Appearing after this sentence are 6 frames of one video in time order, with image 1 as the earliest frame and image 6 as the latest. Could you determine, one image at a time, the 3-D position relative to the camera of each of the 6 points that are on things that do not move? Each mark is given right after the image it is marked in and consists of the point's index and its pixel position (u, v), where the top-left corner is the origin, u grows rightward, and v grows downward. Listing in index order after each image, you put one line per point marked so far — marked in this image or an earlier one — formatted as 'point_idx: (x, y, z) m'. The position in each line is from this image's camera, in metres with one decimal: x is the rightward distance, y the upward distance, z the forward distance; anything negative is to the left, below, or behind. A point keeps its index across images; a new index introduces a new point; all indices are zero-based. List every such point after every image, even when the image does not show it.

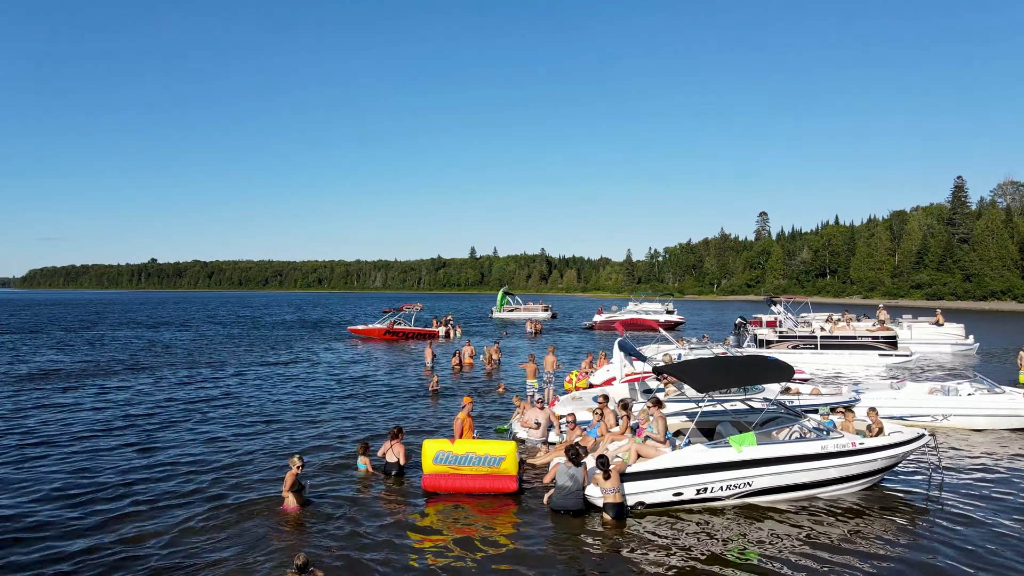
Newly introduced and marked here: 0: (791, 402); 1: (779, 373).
0: (+6.9, -2.8, +14.9) m
1: (+5.1, -1.7, +11.5) m
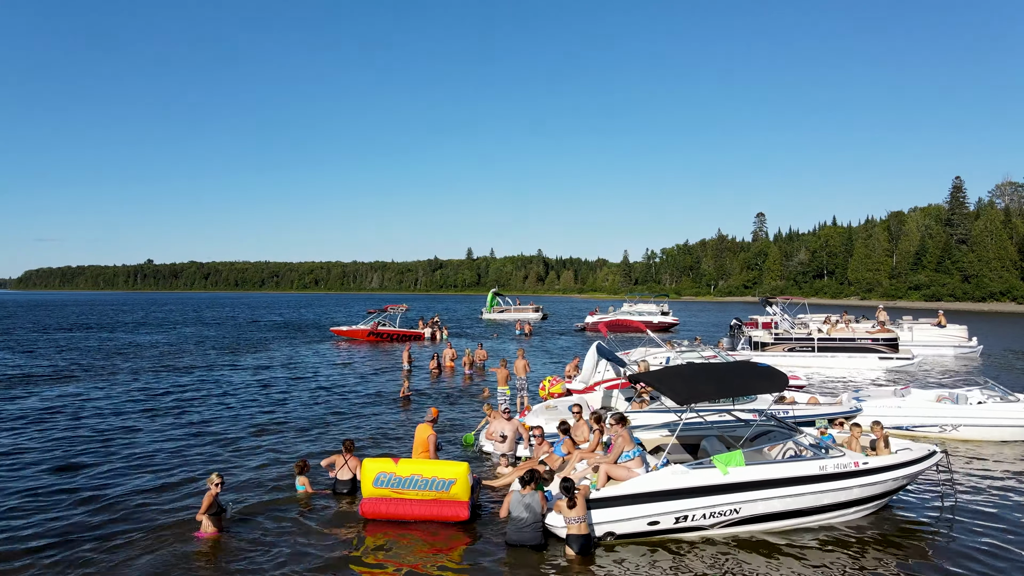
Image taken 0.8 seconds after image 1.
0: (+6.0, -2.8, +13.4) m
1: (+4.3, -1.6, +10.1) m
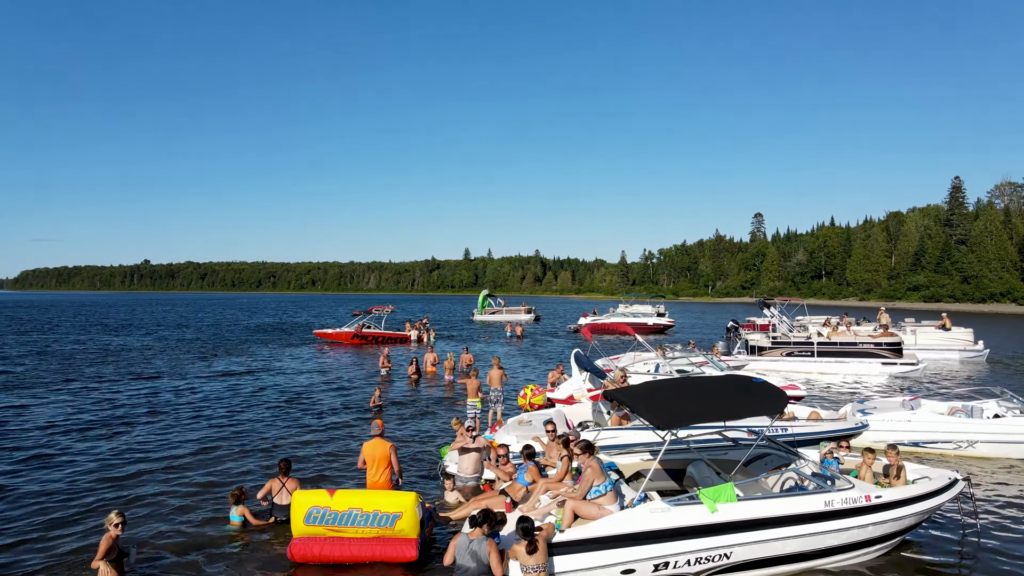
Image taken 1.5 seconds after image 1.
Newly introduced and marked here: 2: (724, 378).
0: (+5.4, -2.8, +11.9) m
1: (+3.7, -1.7, +8.6) m
2: (+3.3, -1.4, +9.5) m
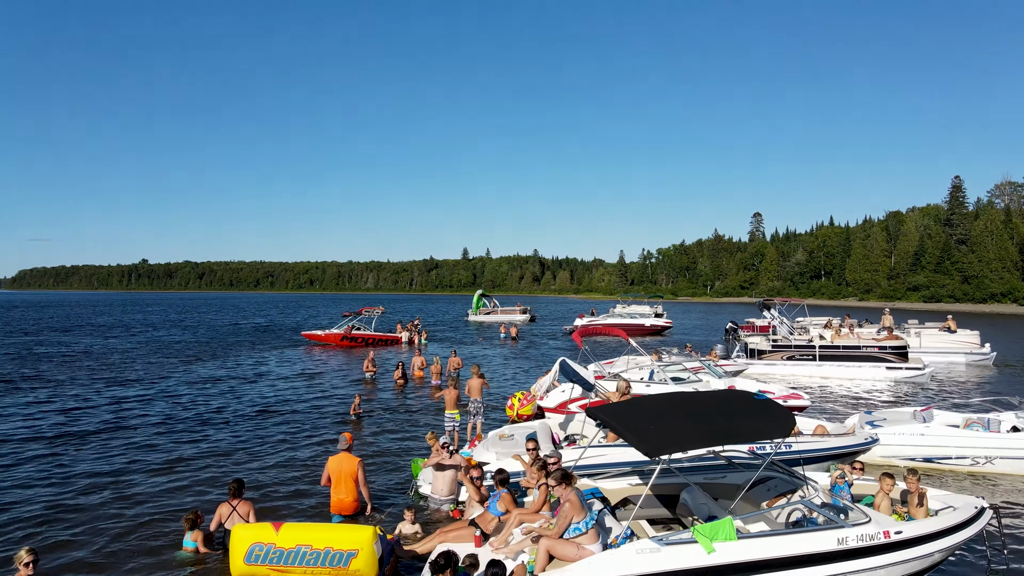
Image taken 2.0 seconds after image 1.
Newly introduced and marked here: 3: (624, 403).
0: (+5.0, -2.9, +10.9) m
1: (+3.3, -1.7, +7.6) m
2: (+2.9, -1.5, +8.4) m
3: (+1.6, -1.6, +8.6) m
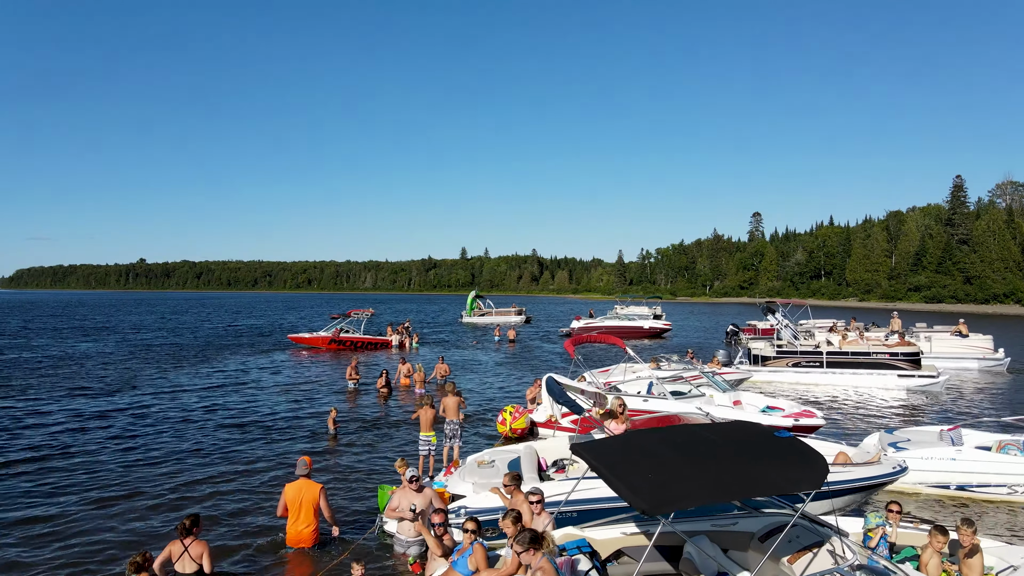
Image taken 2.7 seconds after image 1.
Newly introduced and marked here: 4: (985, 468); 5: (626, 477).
0: (+4.6, -3.0, +9.5) m
1: (+2.9, -1.9, +6.2) m
2: (+2.6, -1.6, +7.0) m
3: (+1.3, -1.8, +7.2) m
4: (+9.0, -3.4, +11.4) m
5: (+1.2, -2.0, +6.2) m
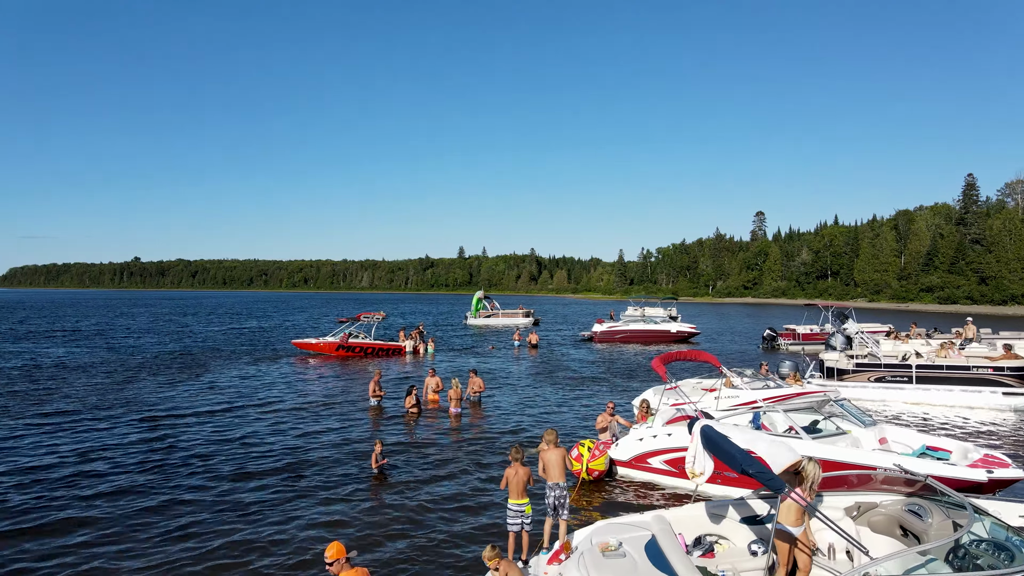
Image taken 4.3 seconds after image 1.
0: (+6.4, -3.2, +6.3) m
1: (+4.7, -2.0, +2.9) m
2: (+4.4, -1.8, +3.8) m
3: (+3.1, -1.9, +4.0) m
4: (+10.8, -3.6, +8.2) m
5: (+3.0, -2.1, +3.0) m
